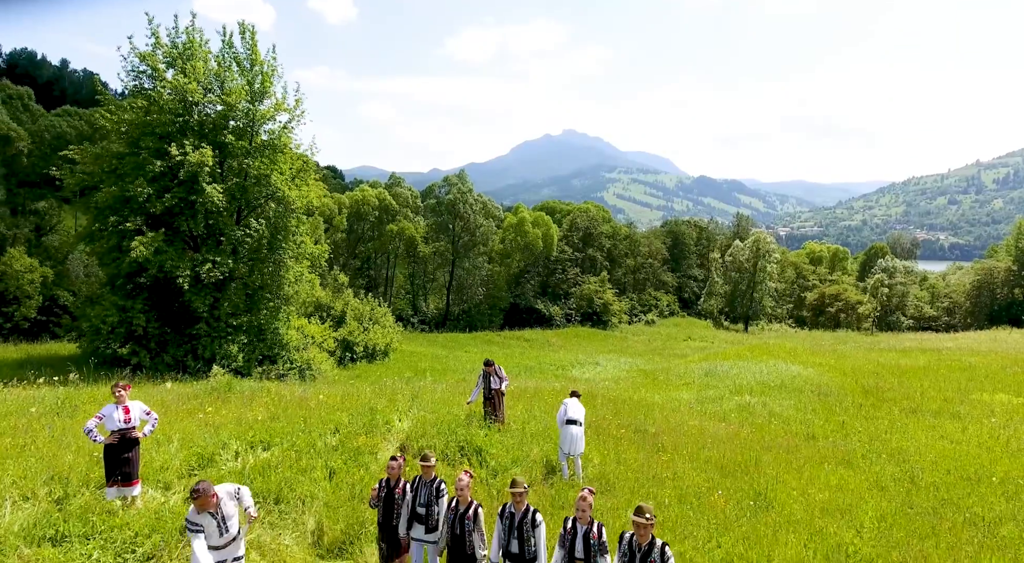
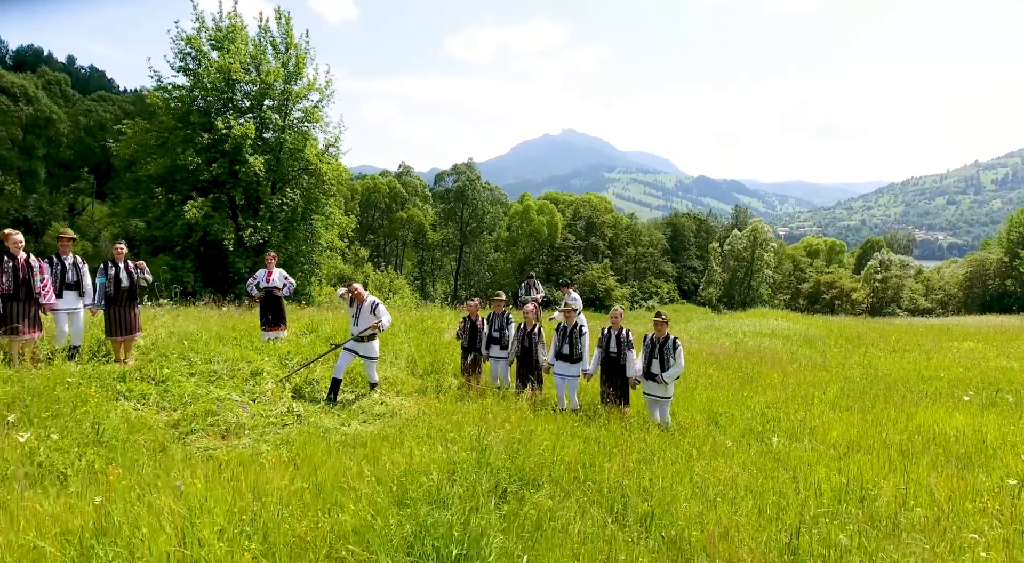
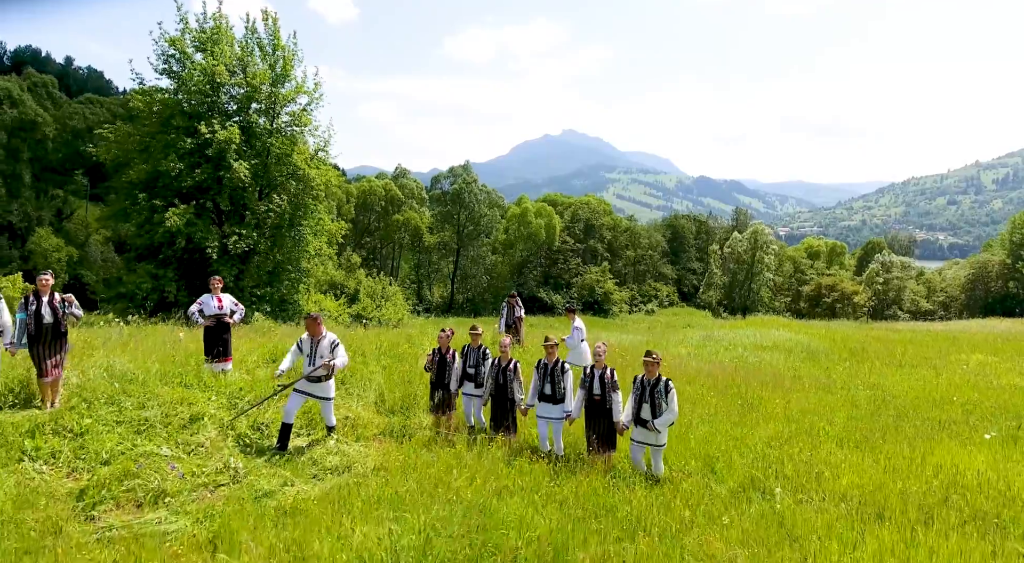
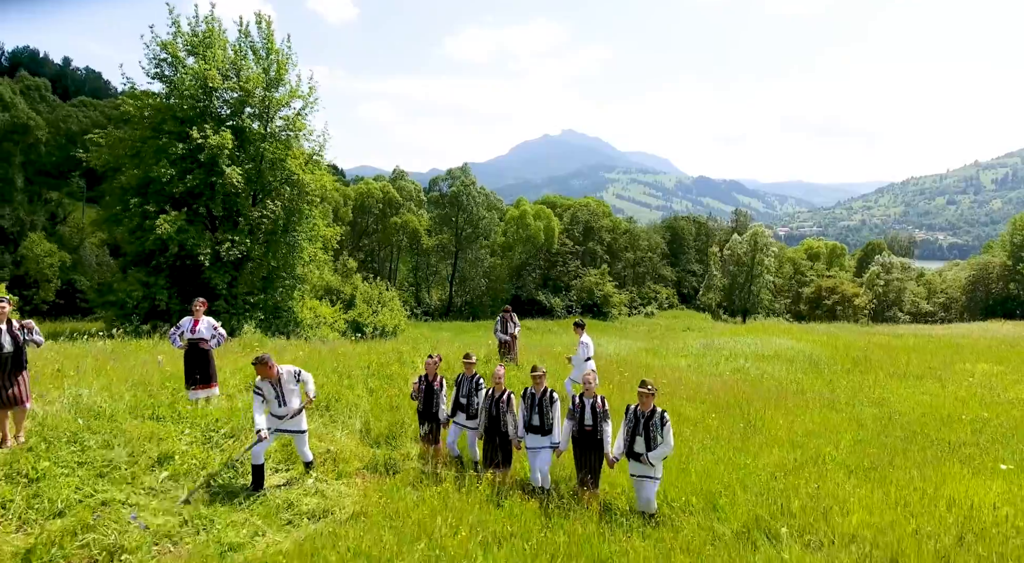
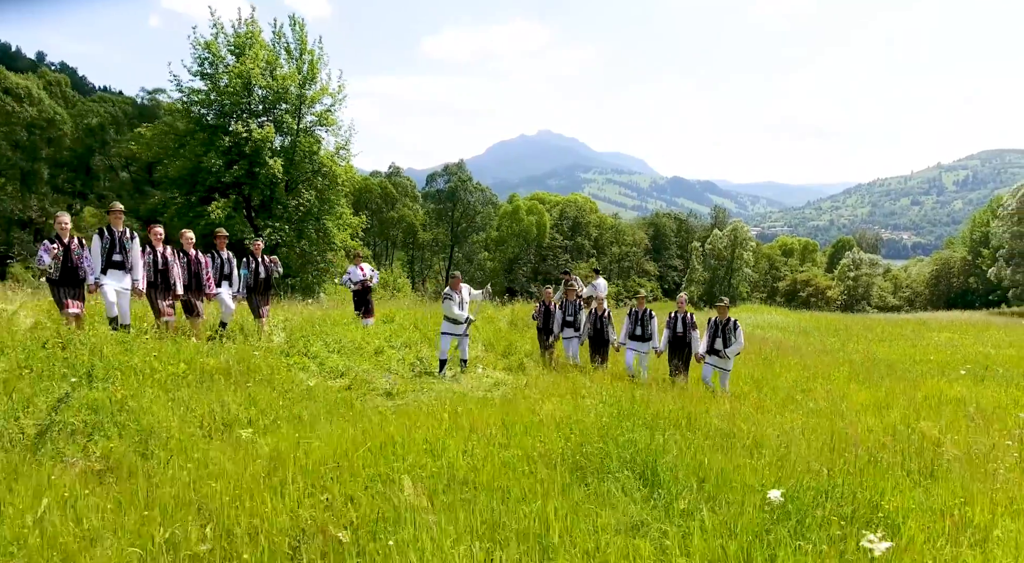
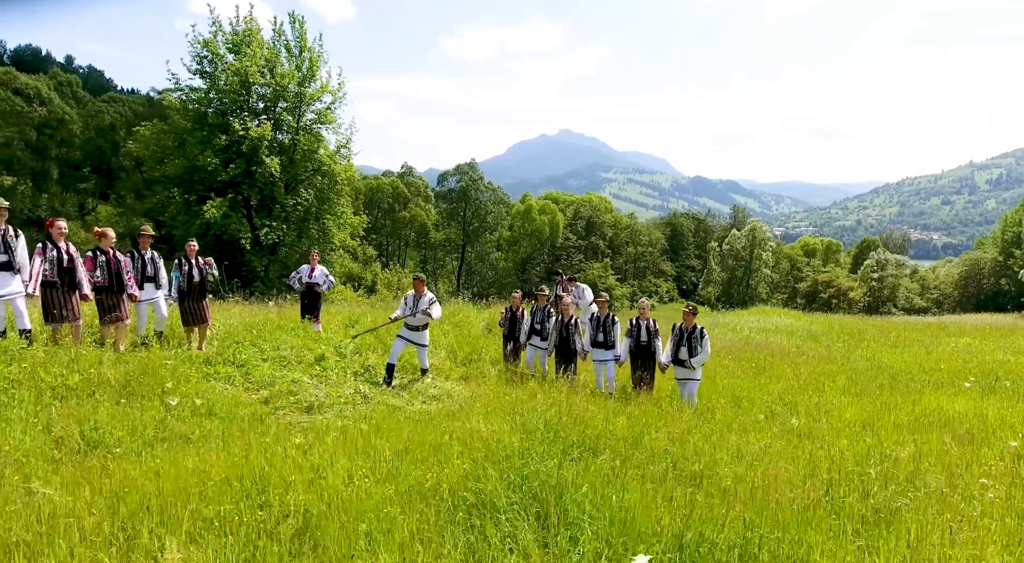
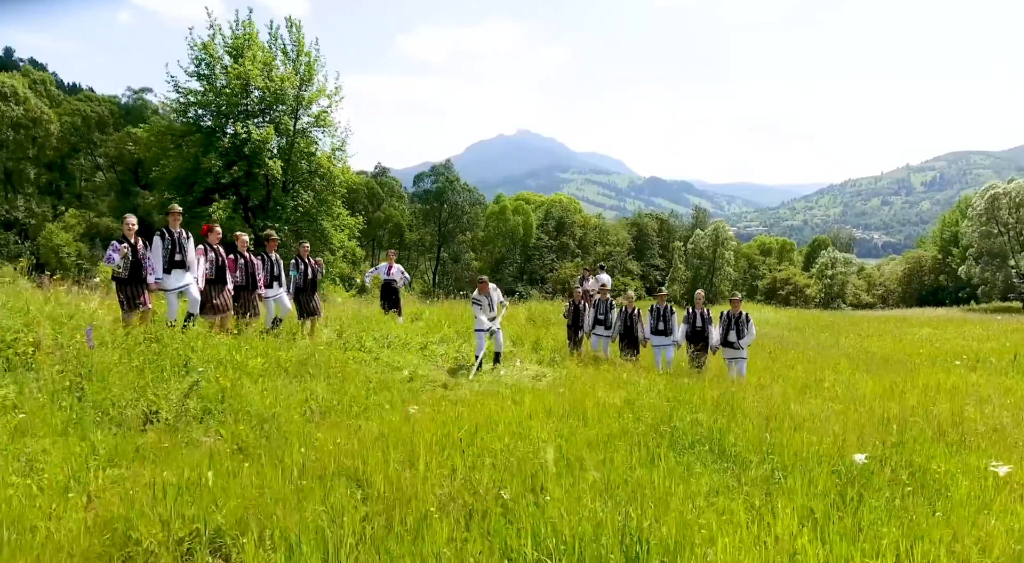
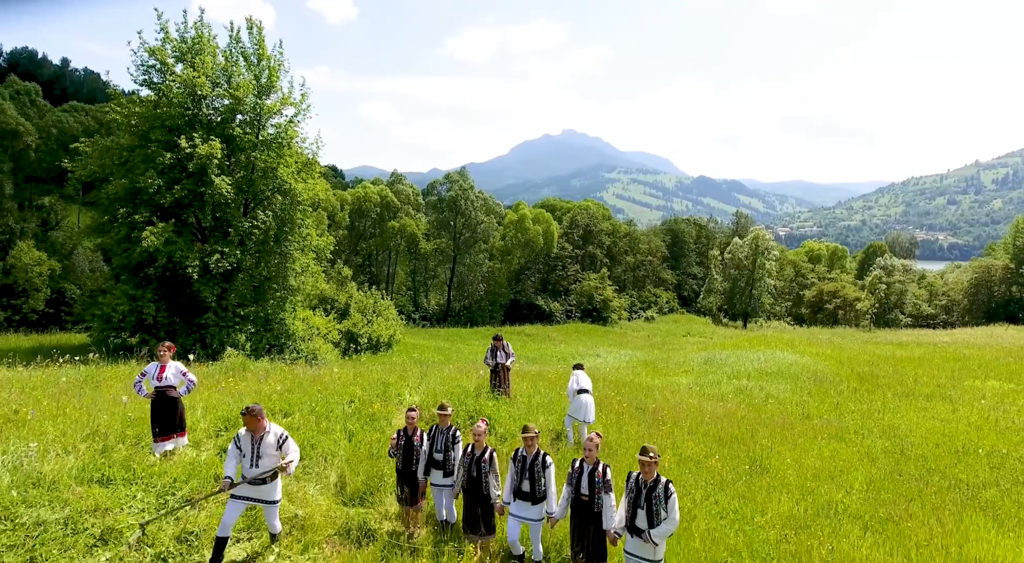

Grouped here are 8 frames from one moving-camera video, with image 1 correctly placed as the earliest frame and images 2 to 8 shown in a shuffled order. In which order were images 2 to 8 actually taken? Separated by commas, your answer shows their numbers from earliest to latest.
8, 4, 3, 2, 6, 5, 7
